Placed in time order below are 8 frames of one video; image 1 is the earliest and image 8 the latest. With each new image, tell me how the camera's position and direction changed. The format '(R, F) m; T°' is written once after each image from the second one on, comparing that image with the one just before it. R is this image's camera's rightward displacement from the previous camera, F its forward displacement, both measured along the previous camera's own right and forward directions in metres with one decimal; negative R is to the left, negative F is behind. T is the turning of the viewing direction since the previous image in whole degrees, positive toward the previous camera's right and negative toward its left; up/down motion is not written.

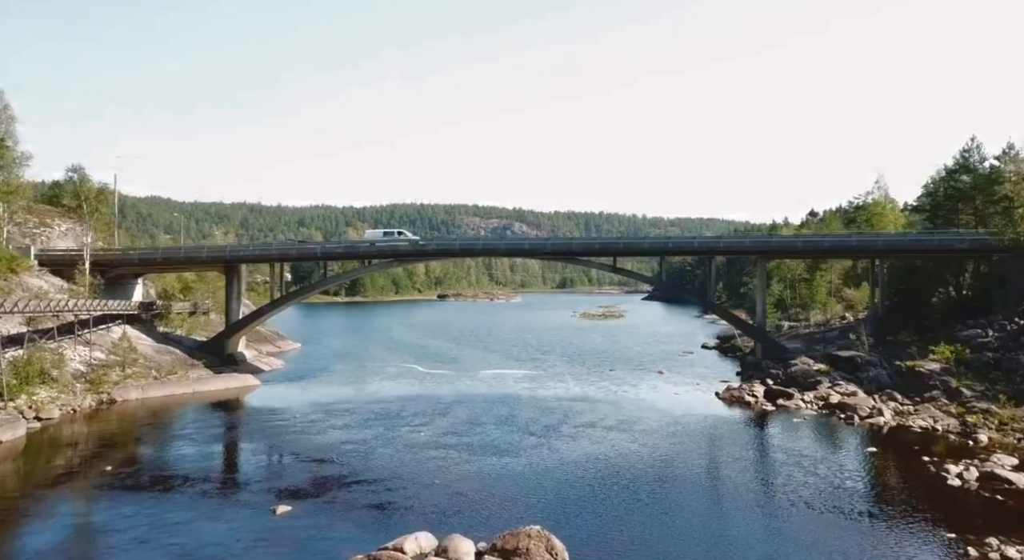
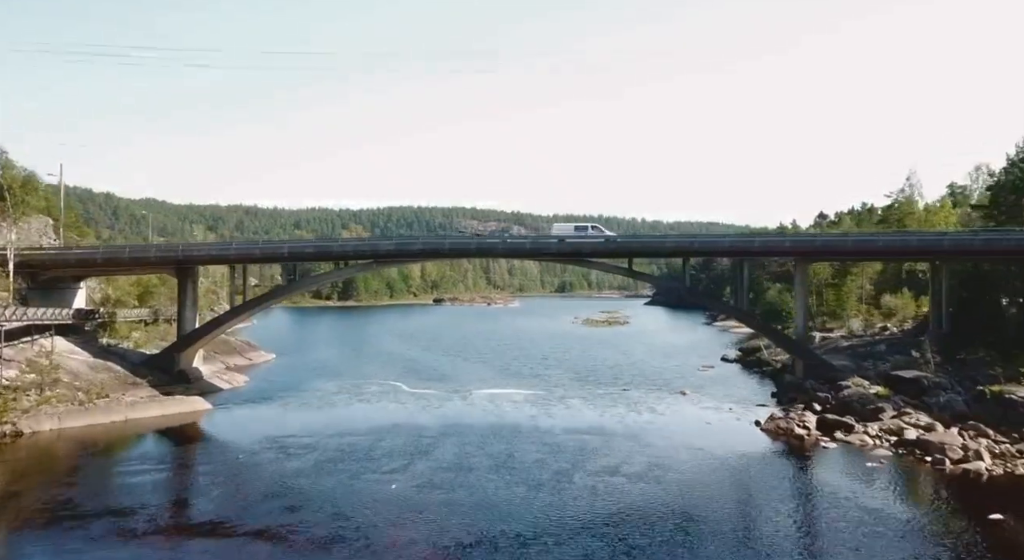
(0.0, +5.0) m; 0°
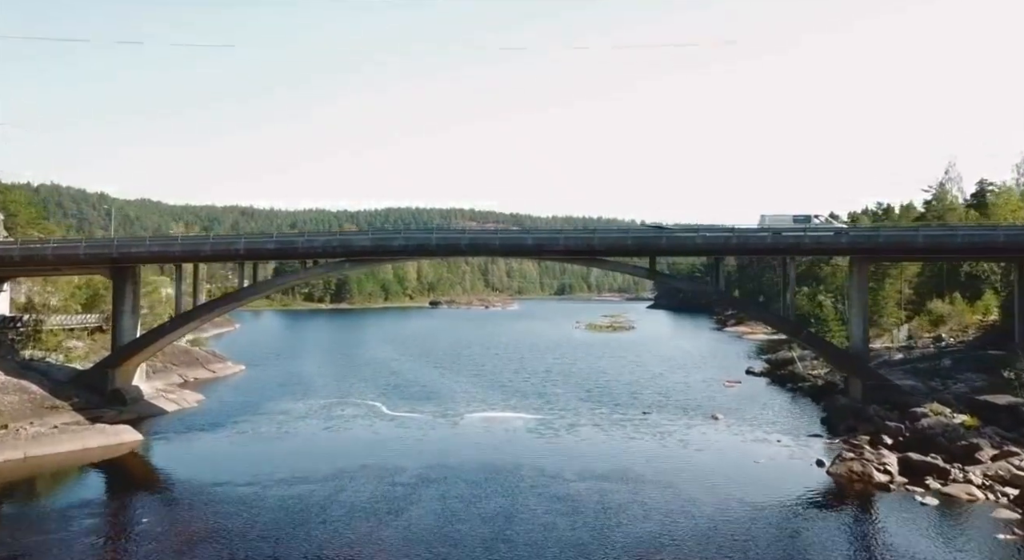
(0.0, +5.0) m; 0°
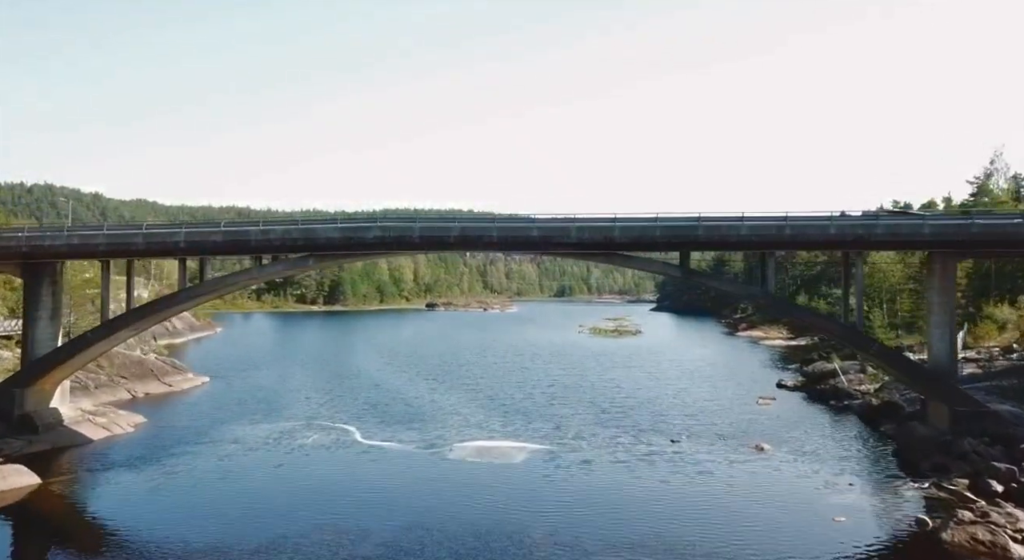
(-0.1, +4.8) m; 0°
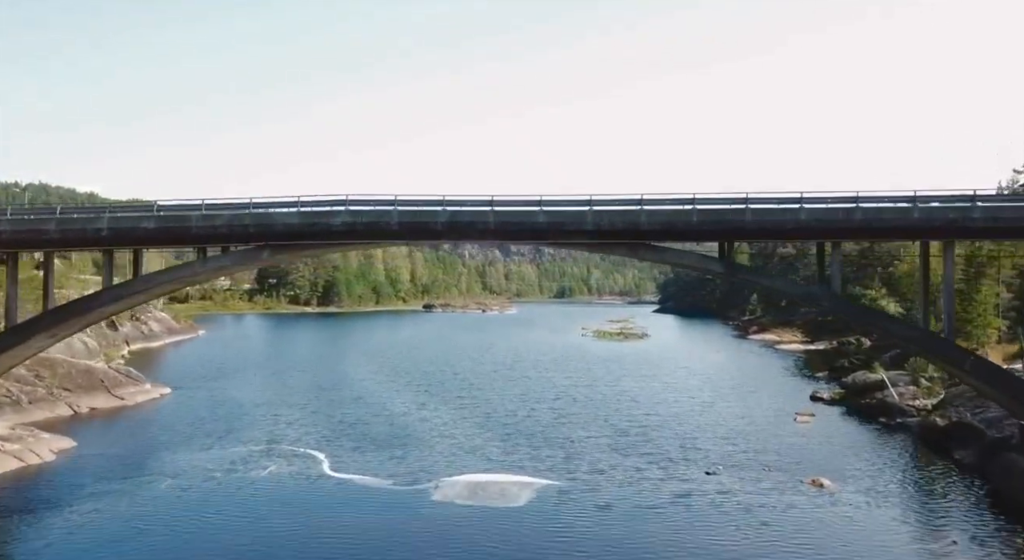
(0.0, +4.0) m; 0°
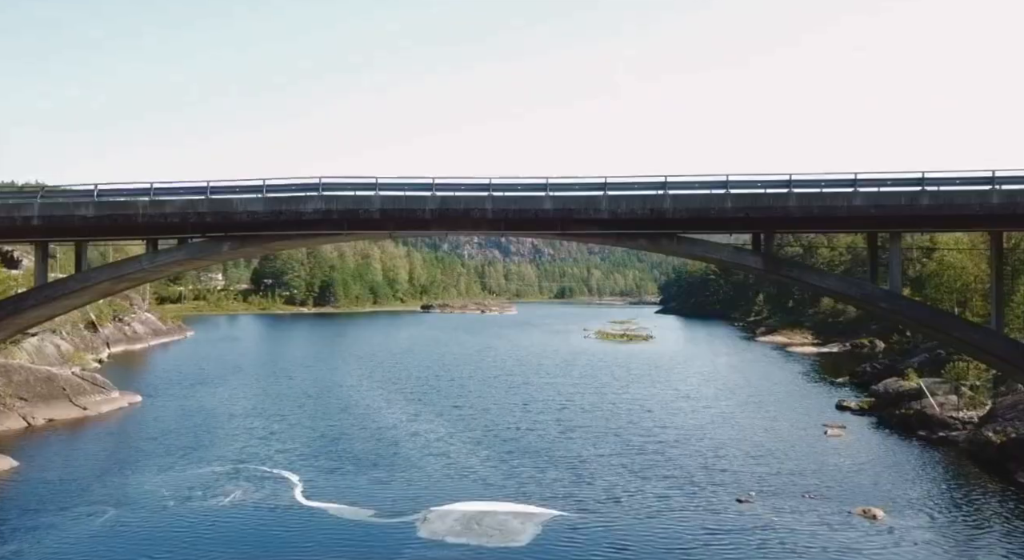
(0.0, +2.5) m; 0°
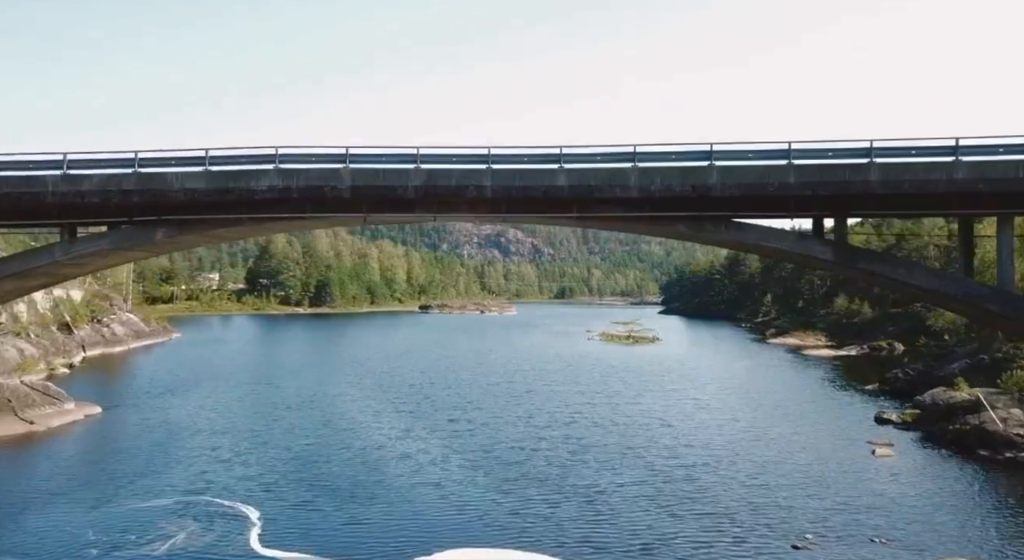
(-0.1, +3.0) m; 0°
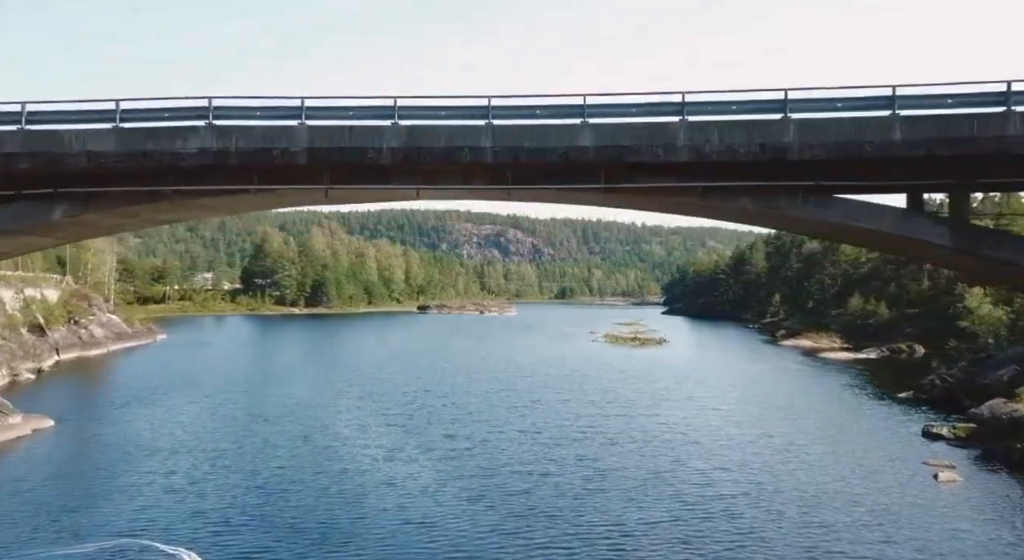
(-0.1, +2.9) m; 0°
